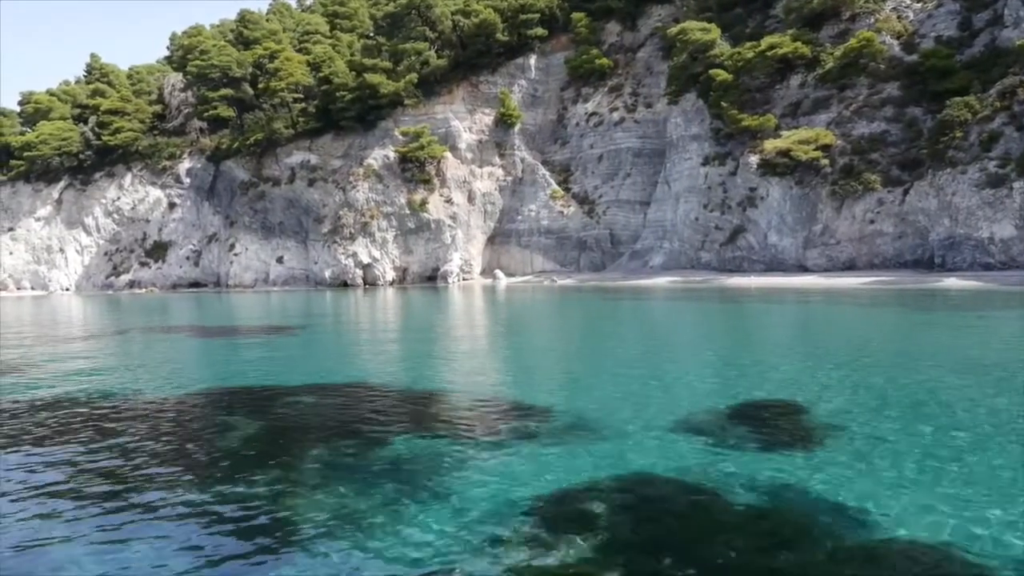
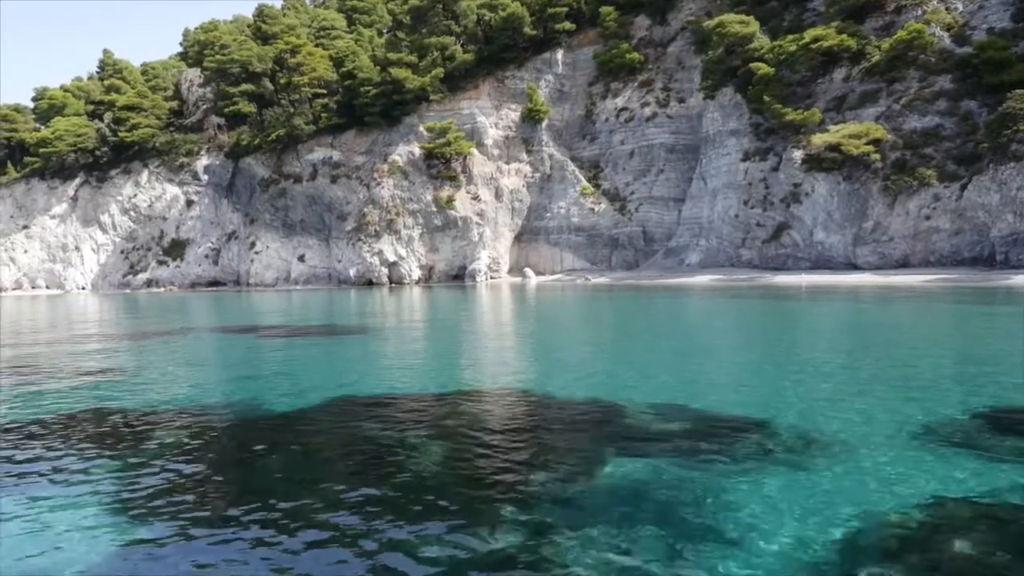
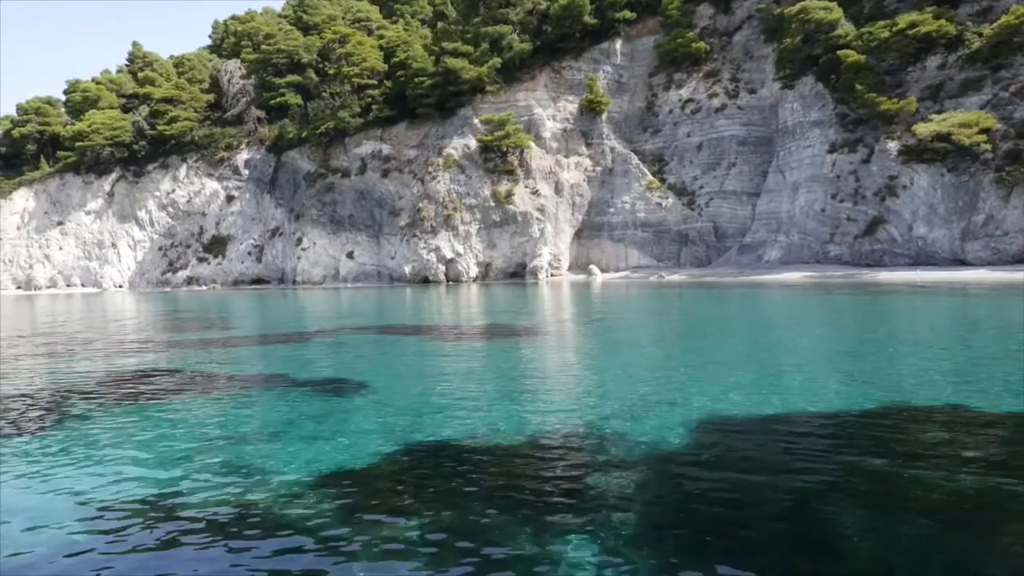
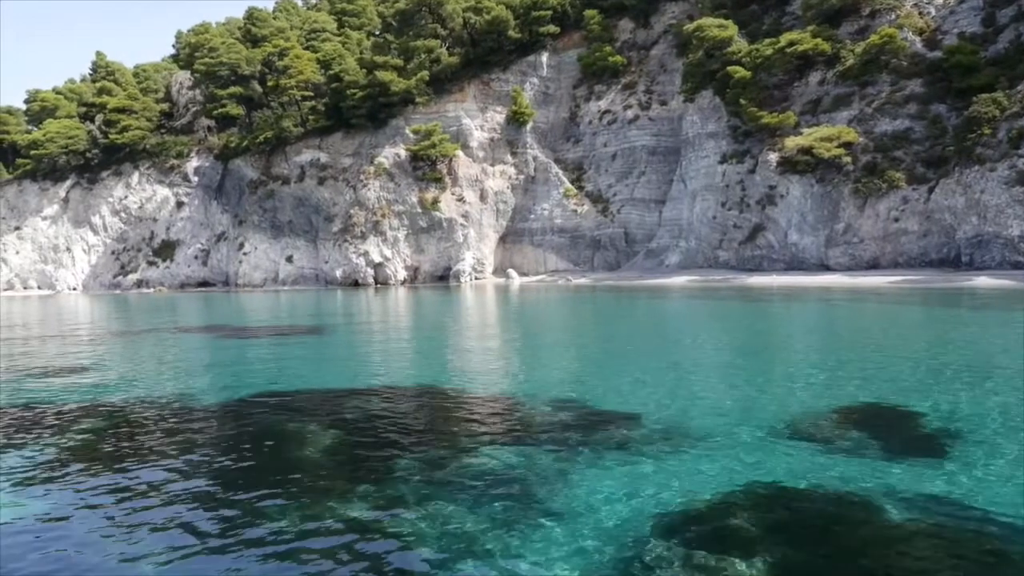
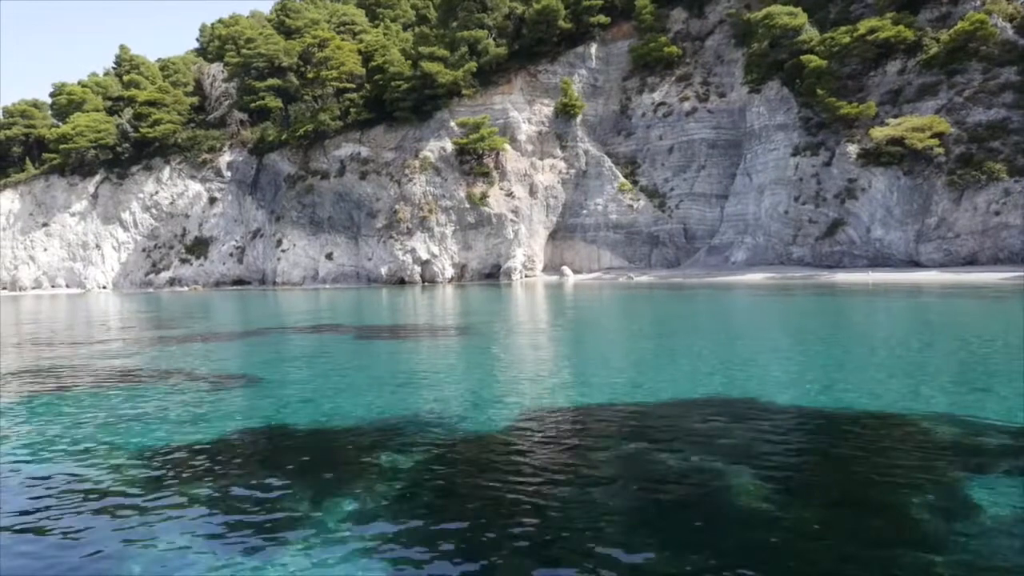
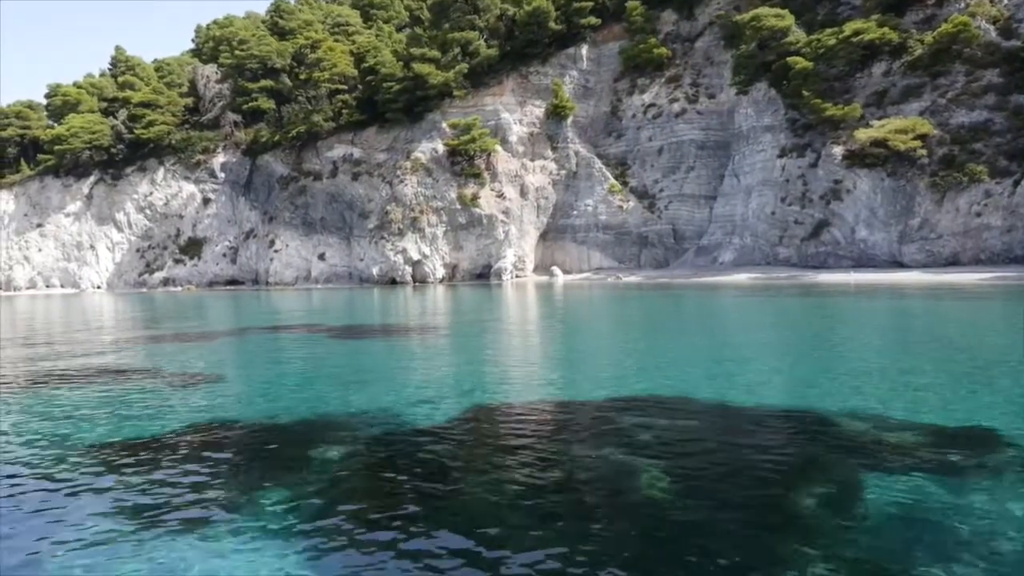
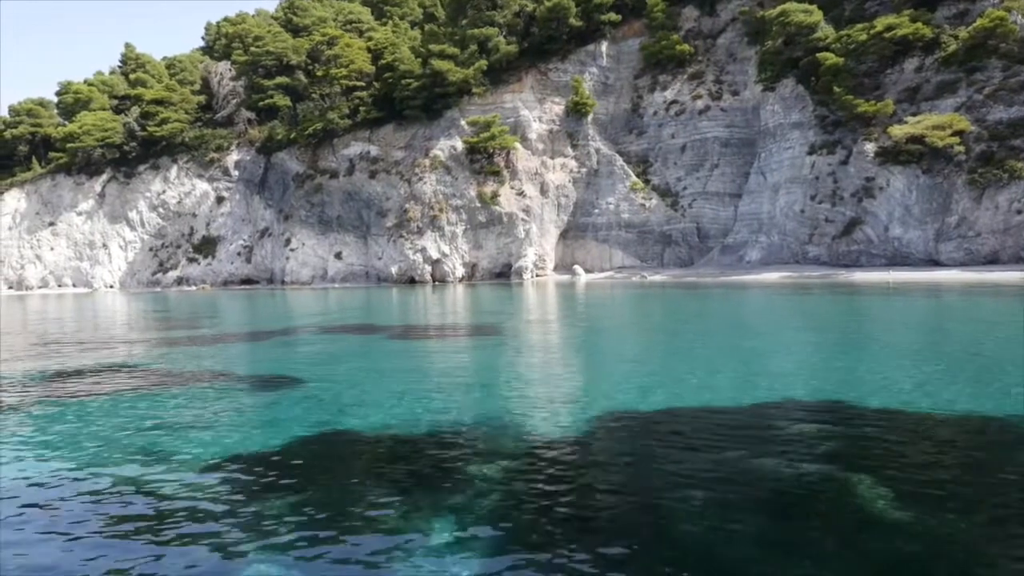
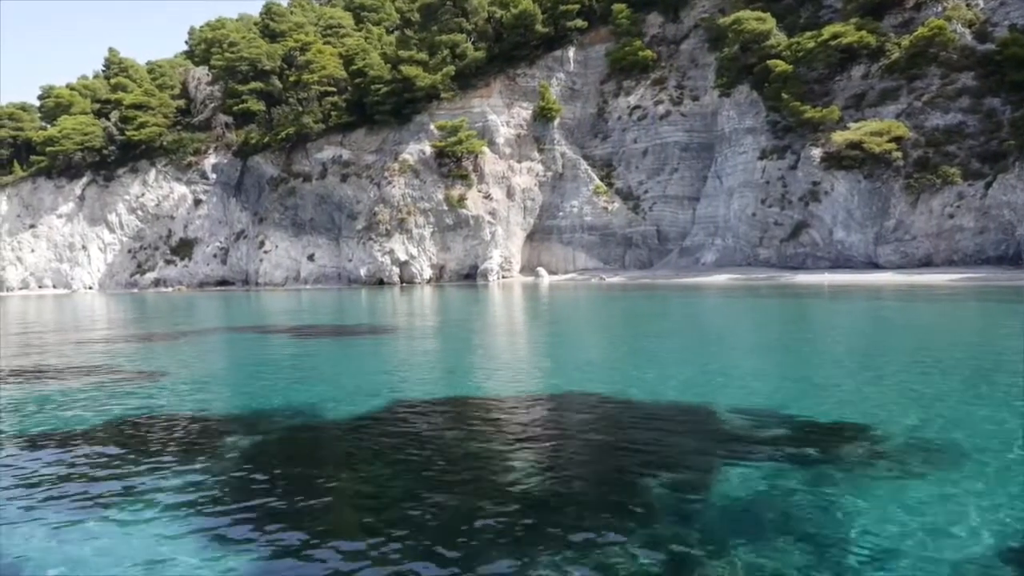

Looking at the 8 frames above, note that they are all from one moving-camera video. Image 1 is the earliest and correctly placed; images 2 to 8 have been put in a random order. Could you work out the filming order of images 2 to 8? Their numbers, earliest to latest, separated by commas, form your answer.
4, 2, 8, 6, 5, 7, 3
